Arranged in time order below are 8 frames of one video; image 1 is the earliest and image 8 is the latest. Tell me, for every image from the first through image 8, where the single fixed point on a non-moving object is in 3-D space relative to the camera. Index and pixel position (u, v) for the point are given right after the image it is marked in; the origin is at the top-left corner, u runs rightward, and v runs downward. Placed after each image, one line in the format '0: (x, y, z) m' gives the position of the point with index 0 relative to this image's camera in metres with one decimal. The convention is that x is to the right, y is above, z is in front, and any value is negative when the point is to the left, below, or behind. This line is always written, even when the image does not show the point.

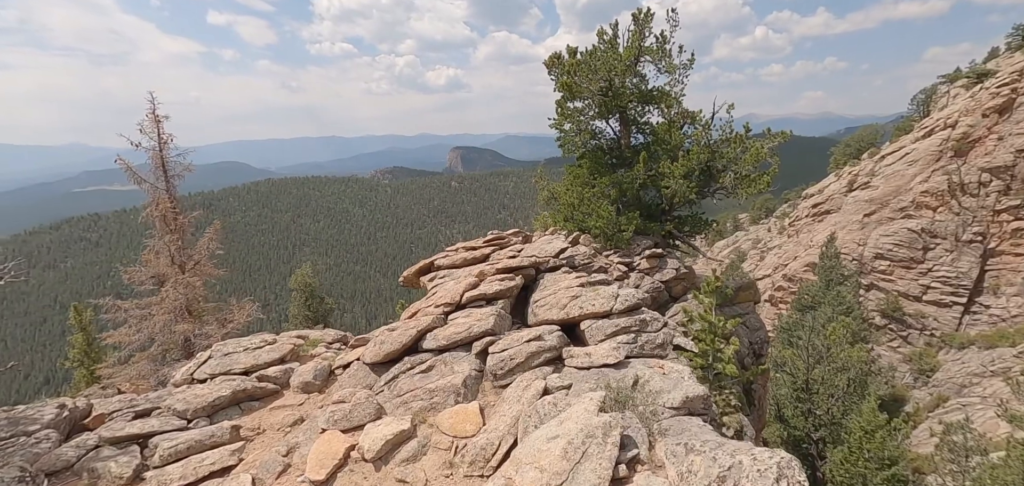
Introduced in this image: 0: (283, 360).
0: (-7.7, -3.9, +17.4) m
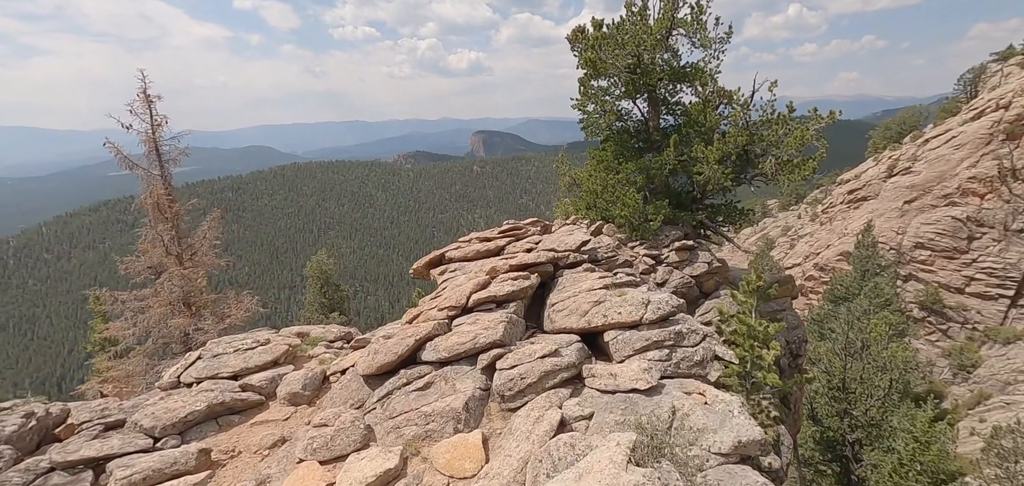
0: (-7.3, -3.7, +15.9) m
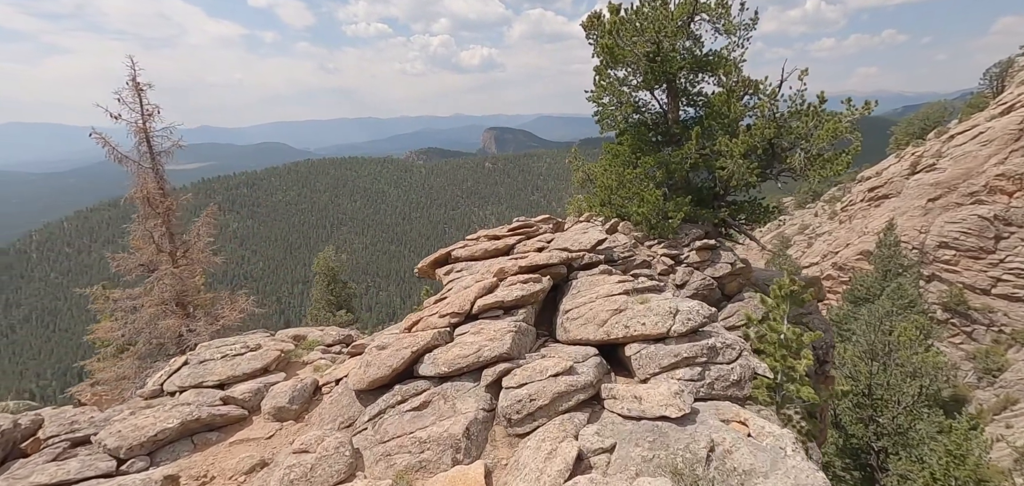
0: (-7.0, -3.6, +14.8) m
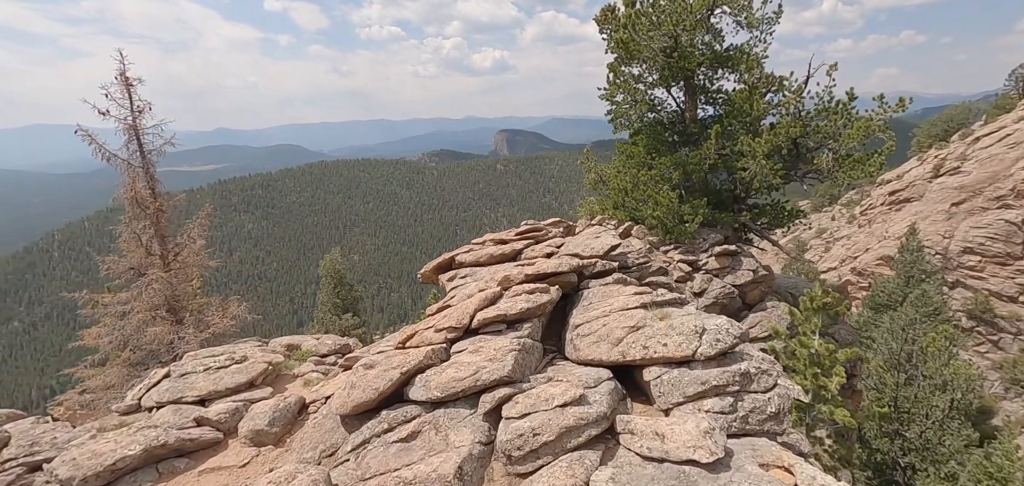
0: (-6.9, -3.7, +13.7) m
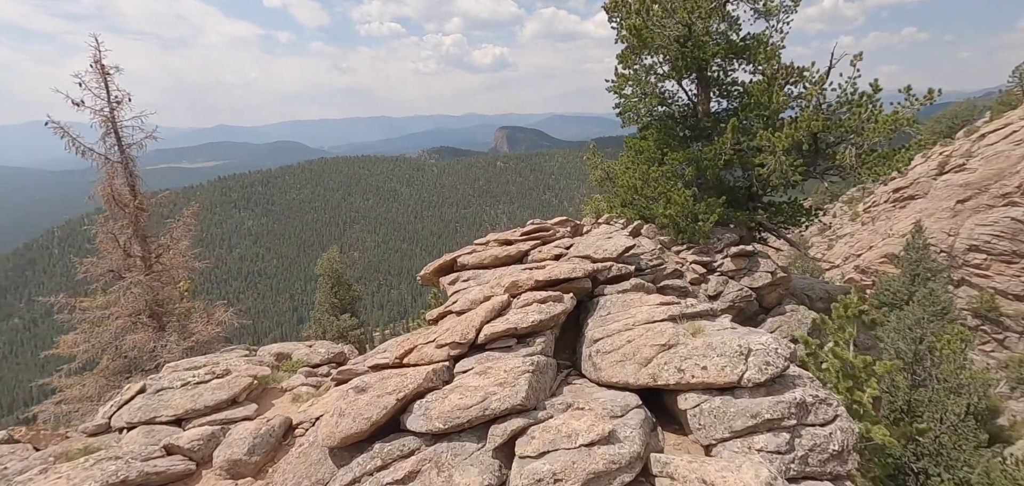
0: (-6.7, -3.8, +12.4) m
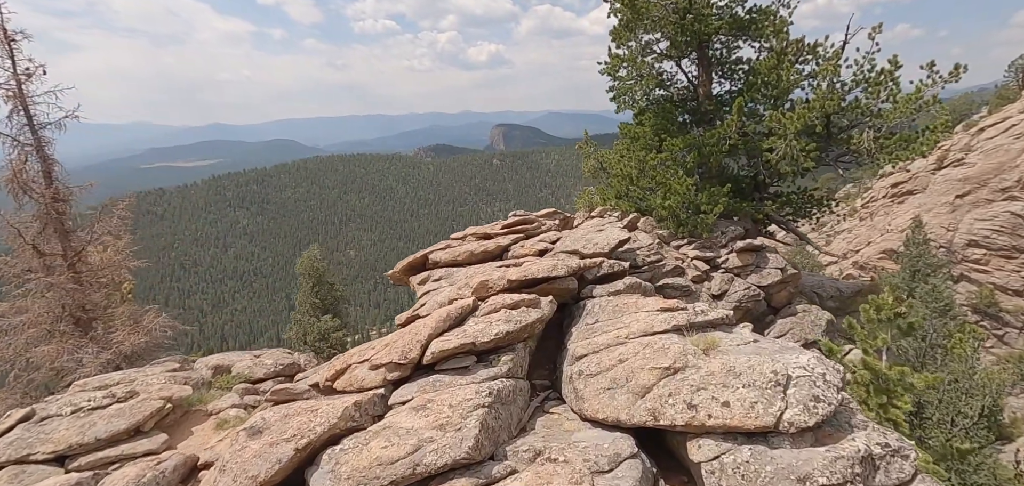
0: (-7.3, -3.7, +10.1) m
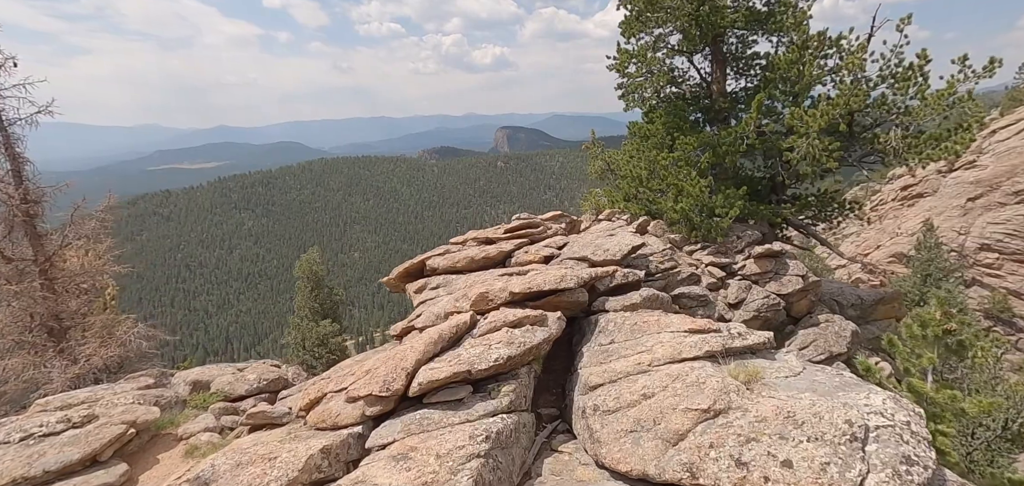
0: (-7.2, -3.8, +9.0) m
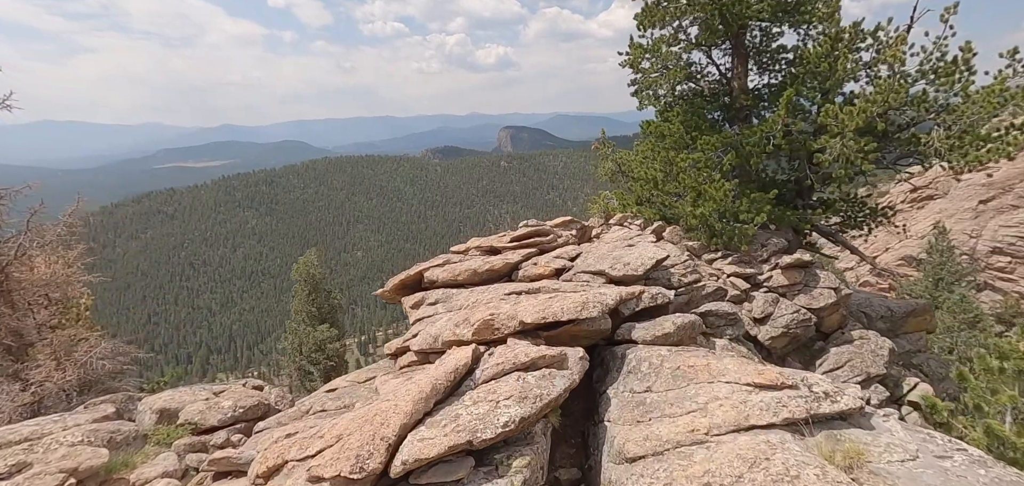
0: (-7.1, -4.0, +7.5) m
